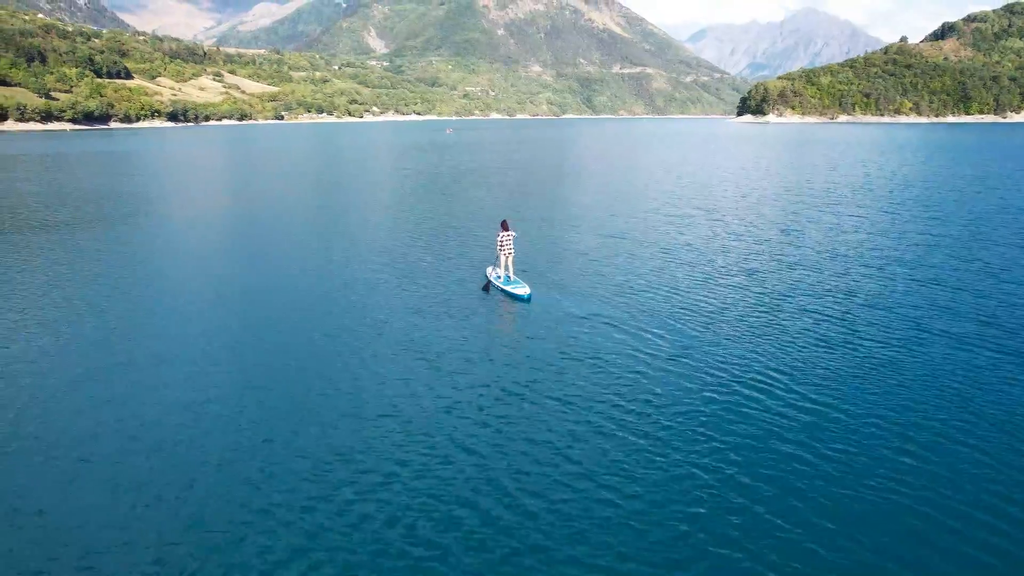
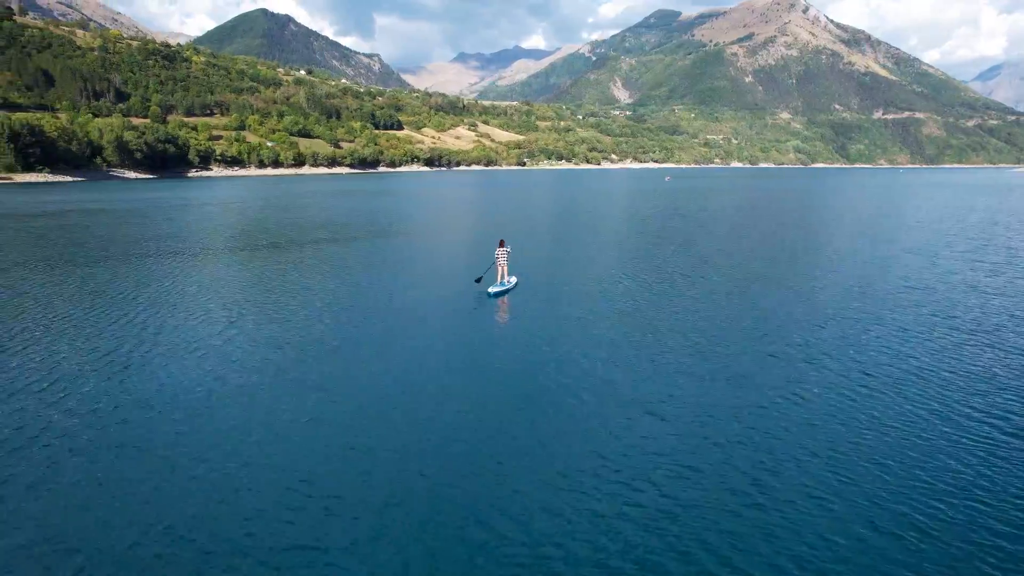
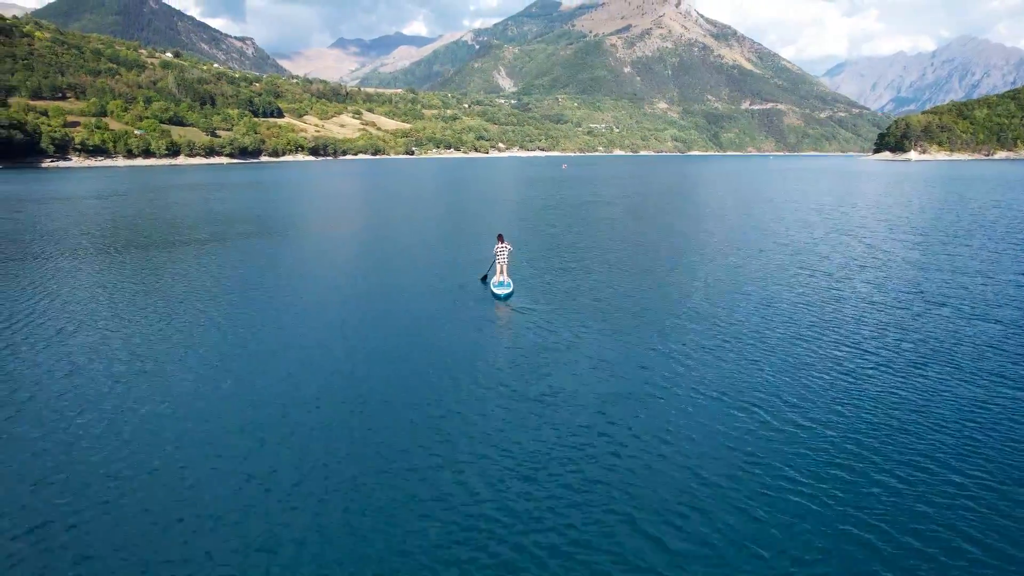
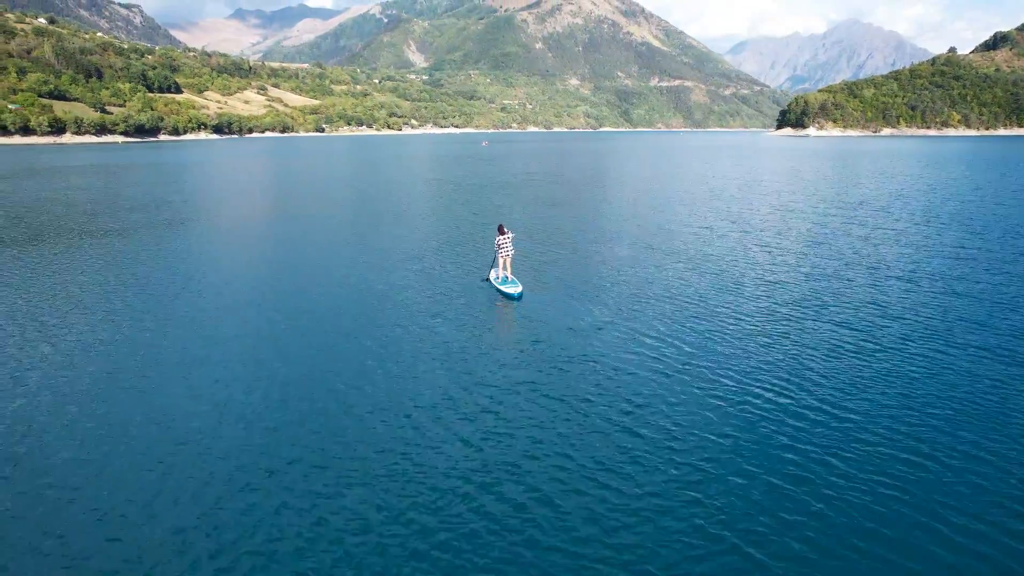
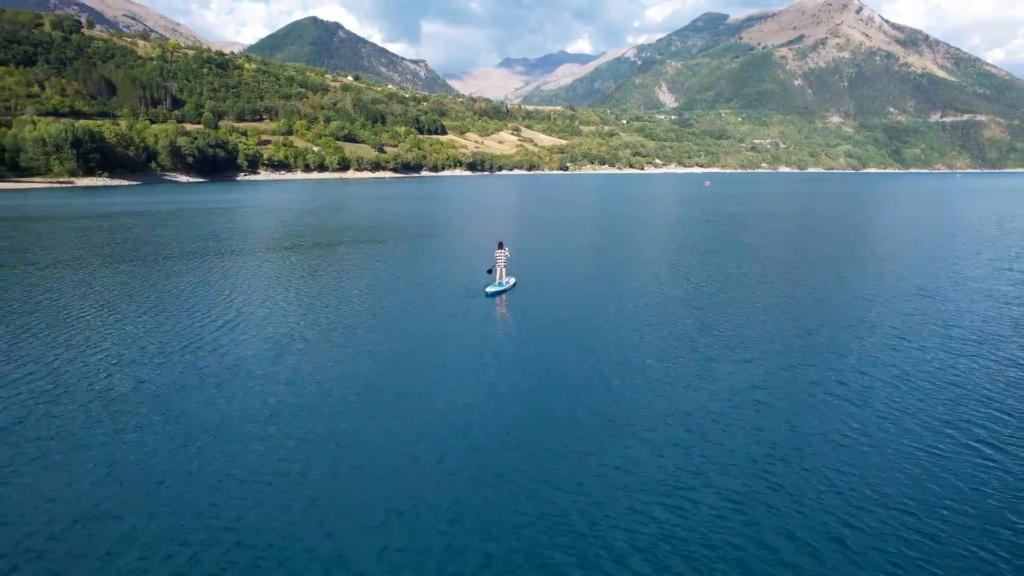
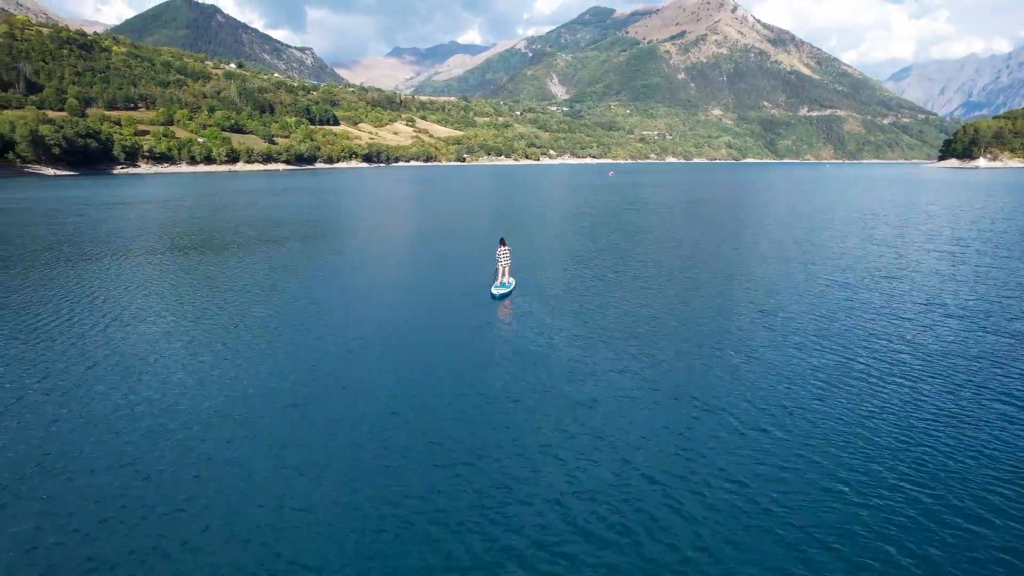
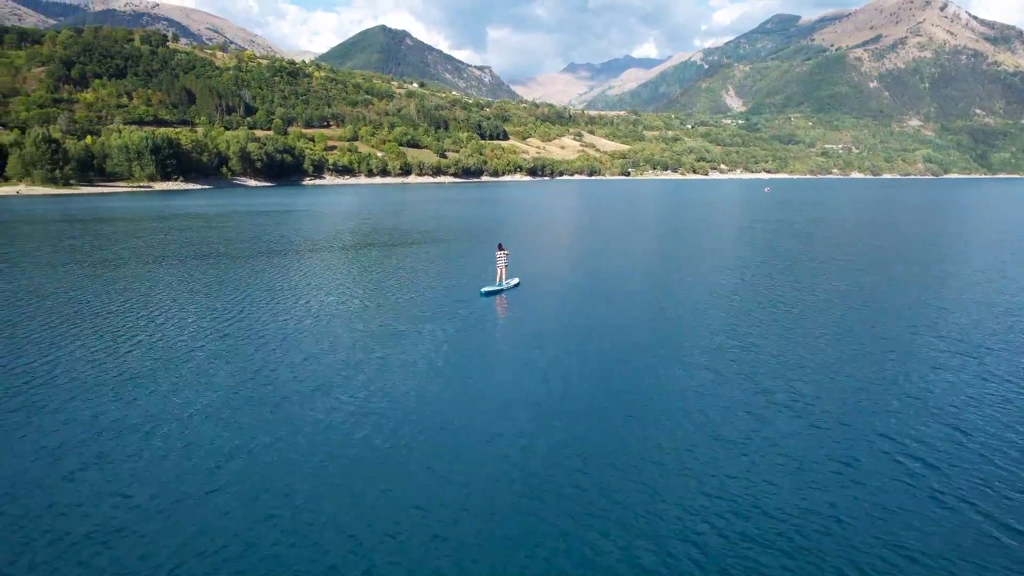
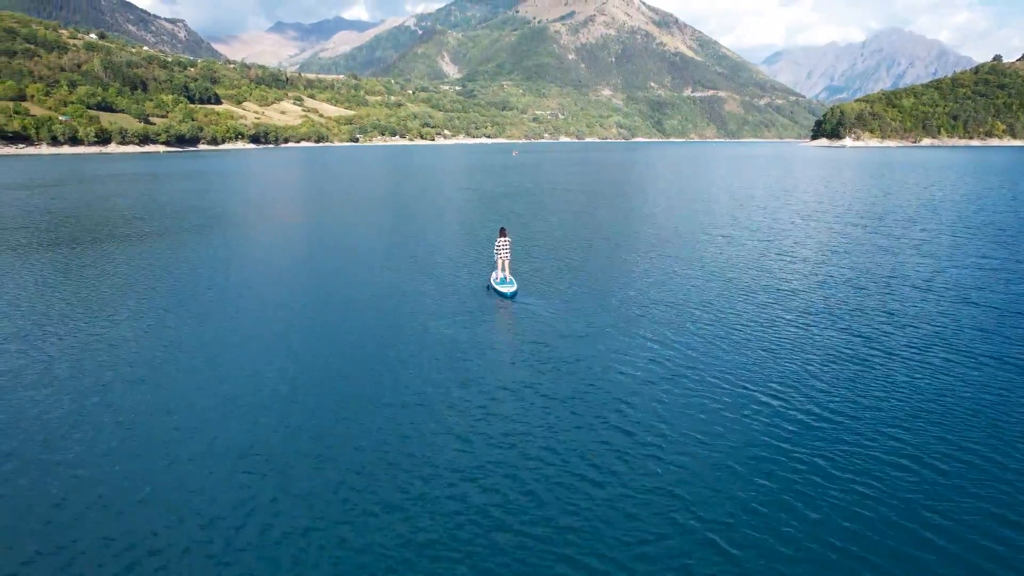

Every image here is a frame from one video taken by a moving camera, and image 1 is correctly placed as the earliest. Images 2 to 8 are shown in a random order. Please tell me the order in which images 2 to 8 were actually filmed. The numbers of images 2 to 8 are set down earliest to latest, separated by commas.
4, 8, 3, 6, 2, 5, 7
